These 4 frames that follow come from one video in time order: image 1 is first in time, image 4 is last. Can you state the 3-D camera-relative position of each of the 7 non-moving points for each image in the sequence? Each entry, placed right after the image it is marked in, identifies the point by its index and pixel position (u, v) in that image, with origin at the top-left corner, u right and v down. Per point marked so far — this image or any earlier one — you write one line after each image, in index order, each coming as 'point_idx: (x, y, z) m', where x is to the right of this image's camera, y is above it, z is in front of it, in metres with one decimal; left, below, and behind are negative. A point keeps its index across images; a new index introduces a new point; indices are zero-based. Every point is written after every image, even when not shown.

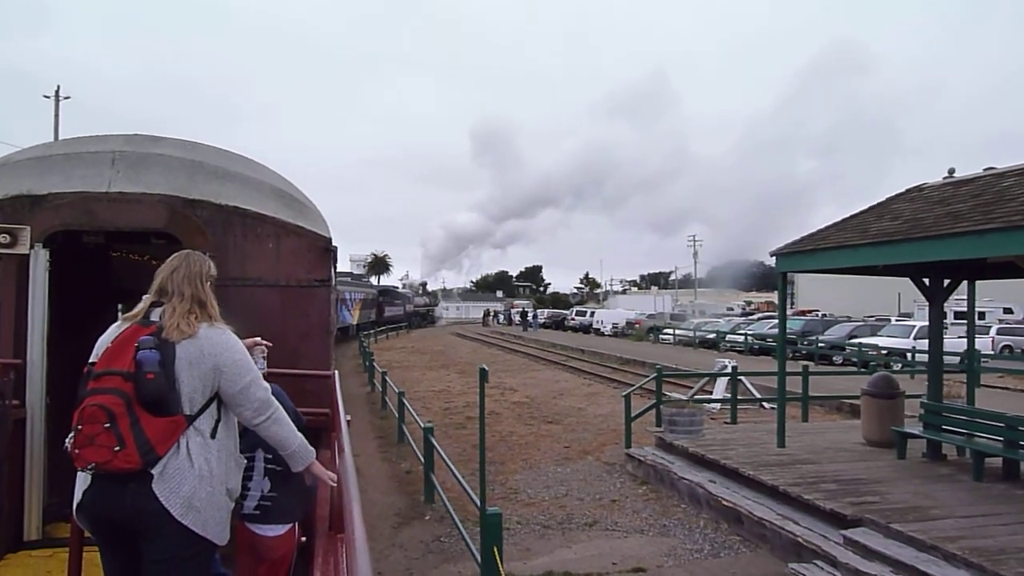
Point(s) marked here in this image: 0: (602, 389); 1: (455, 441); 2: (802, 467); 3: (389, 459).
0: (+2.2, -2.4, +17.8) m
1: (-0.9, -2.5, +12.4) m
2: (+3.0, -1.9, +8.0) m
3: (-1.8, -2.5, +11.2) m
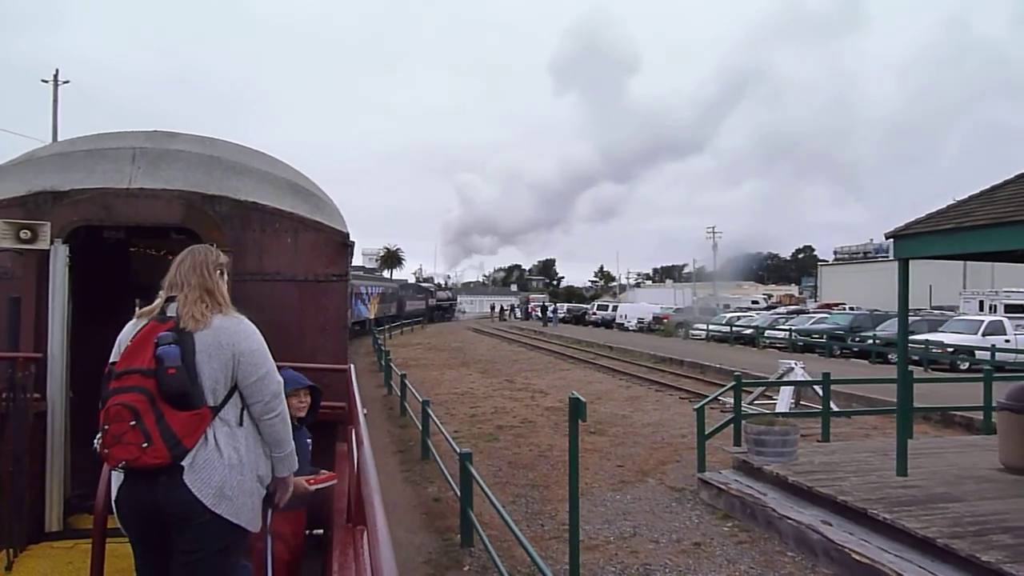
0: (+2.8, -2.2, +16.1) m
1: (-0.3, -2.4, +10.7) m
2: (+3.5, -1.8, +6.2) m
3: (-1.3, -2.4, +9.6) m
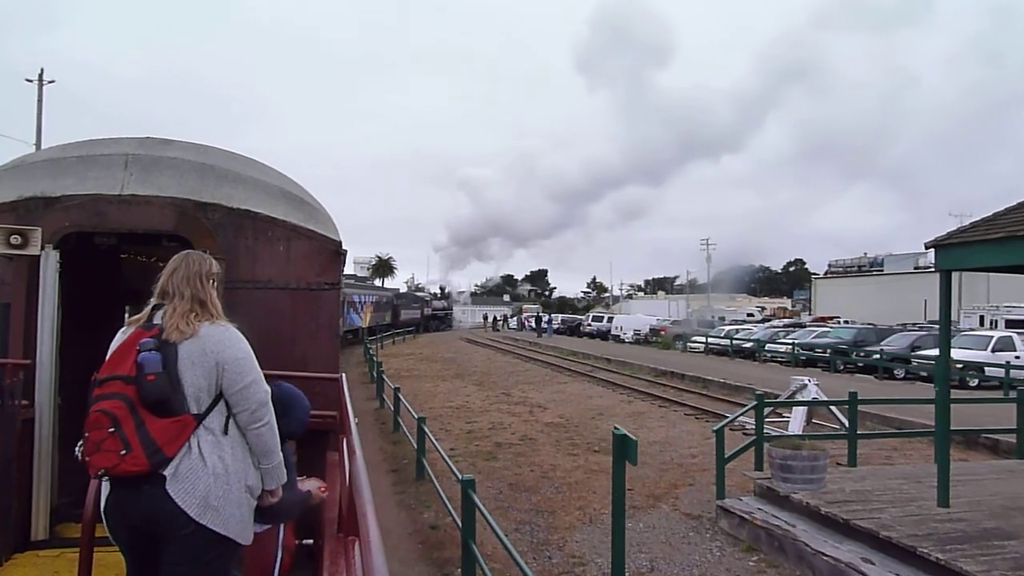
0: (+2.8, -2.4, +15.5) m
1: (-0.3, -2.5, +10.1) m
2: (+3.6, -1.9, +5.6) m
3: (-1.2, -2.5, +8.9) m
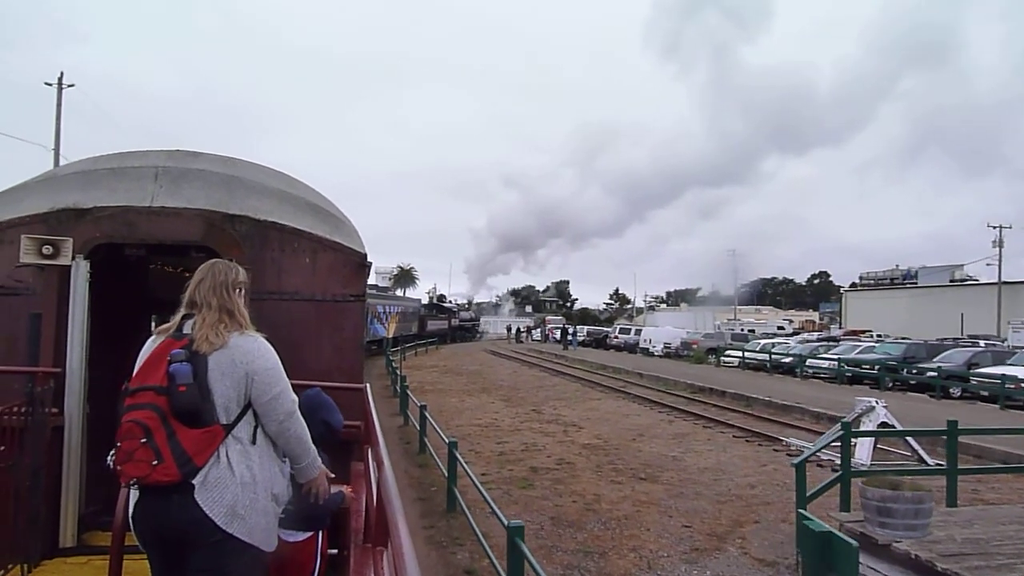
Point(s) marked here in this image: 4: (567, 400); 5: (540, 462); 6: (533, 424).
0: (+3.4, -2.7, +14.4) m
1: (+0.2, -2.6, +9.0) m
2: (+4.0, -2.0, +4.5) m
3: (-0.8, -2.6, +7.9) m
4: (+1.4, -2.8, +19.5) m
5: (+0.4, -2.7, +11.8) m
6: (+0.4, -2.8, +15.6) m
